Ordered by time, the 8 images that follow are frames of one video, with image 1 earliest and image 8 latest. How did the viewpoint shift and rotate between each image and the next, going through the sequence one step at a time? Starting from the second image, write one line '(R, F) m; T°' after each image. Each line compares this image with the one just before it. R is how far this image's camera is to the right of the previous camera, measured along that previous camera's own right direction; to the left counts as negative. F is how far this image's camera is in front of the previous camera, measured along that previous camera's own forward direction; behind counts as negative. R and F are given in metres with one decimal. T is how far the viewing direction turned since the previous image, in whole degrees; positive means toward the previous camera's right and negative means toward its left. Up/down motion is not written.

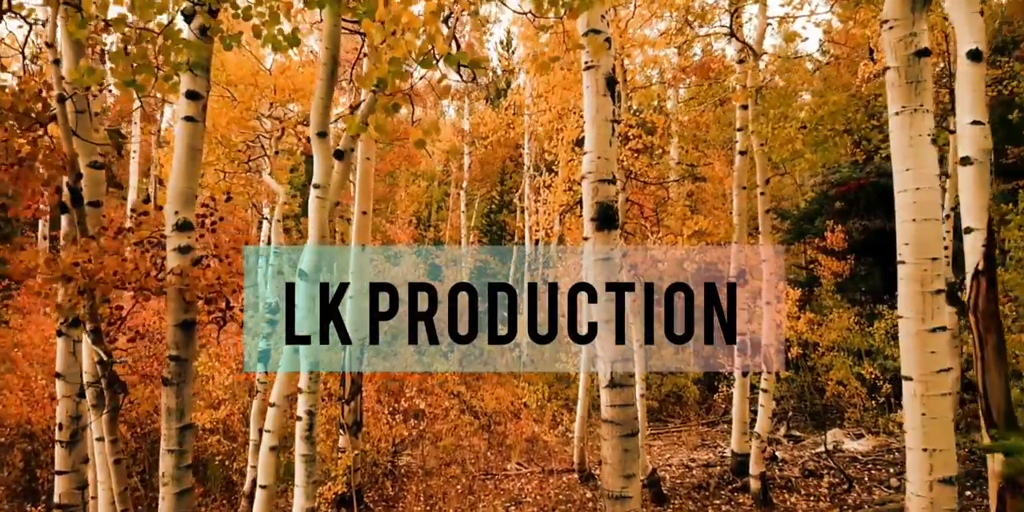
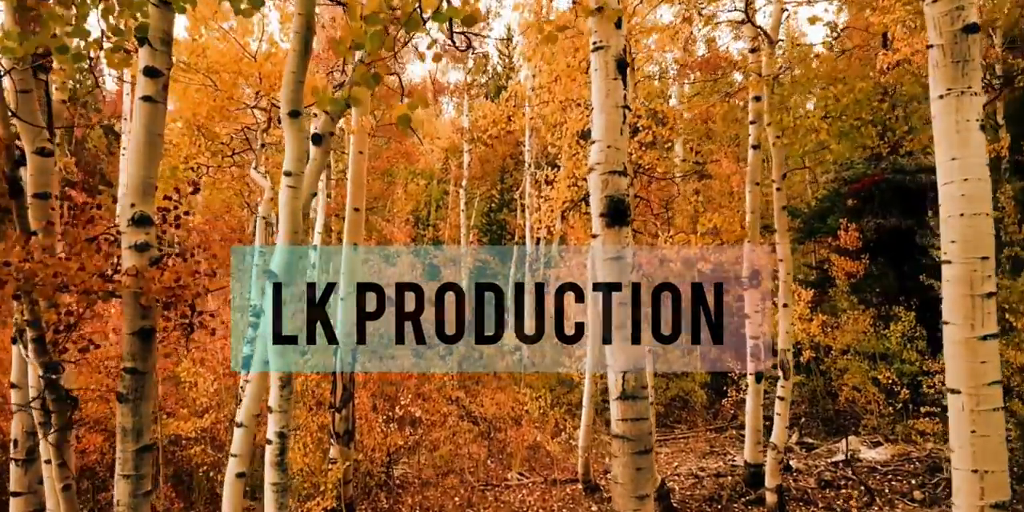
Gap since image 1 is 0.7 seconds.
(0.0, +0.6) m; 0°
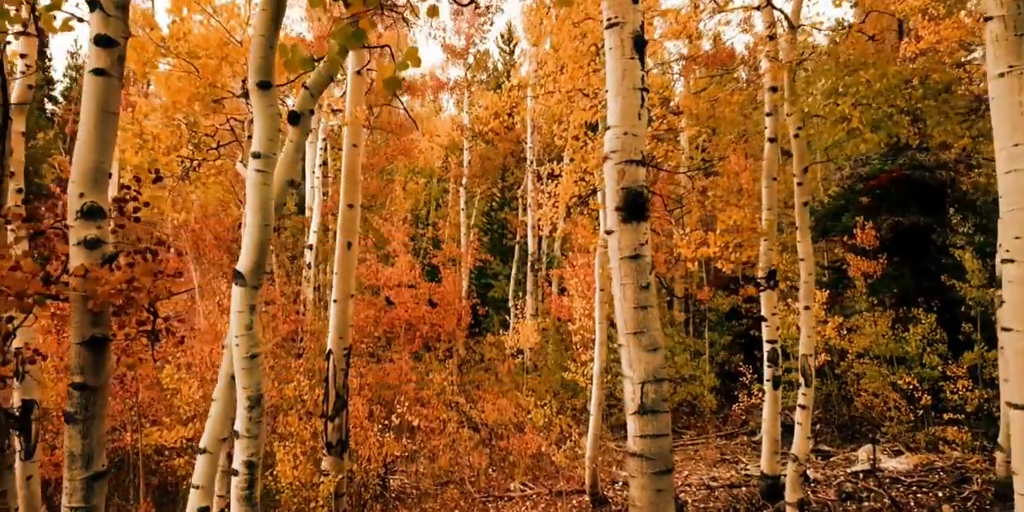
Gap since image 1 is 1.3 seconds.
(-0.1, +0.6) m; 0°
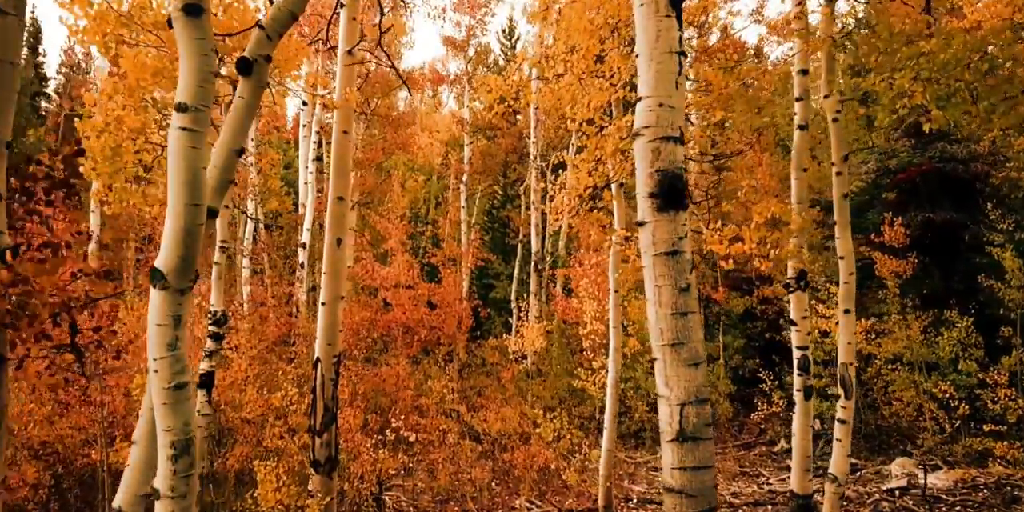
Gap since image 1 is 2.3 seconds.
(-0.1, +0.8) m; 0°
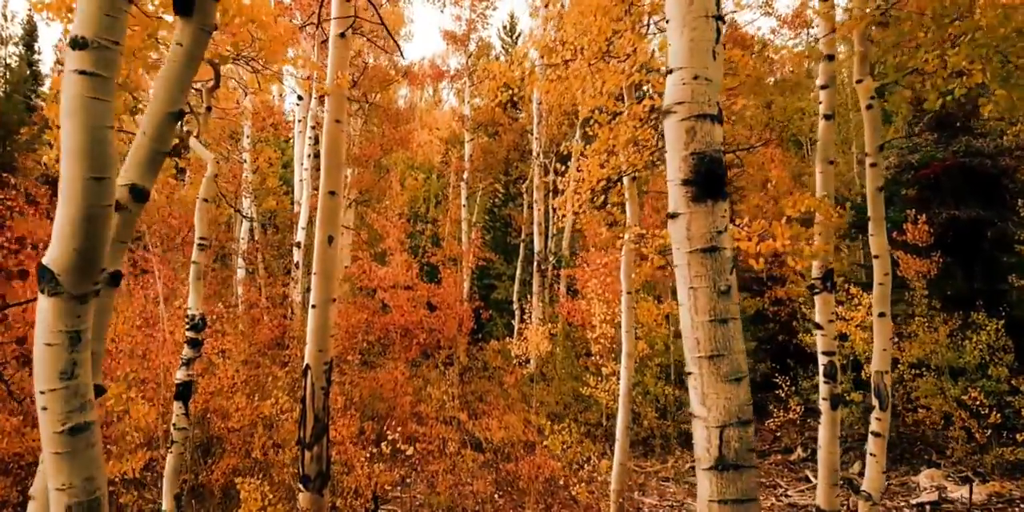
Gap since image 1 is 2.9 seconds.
(-0.1, +0.6) m; 0°
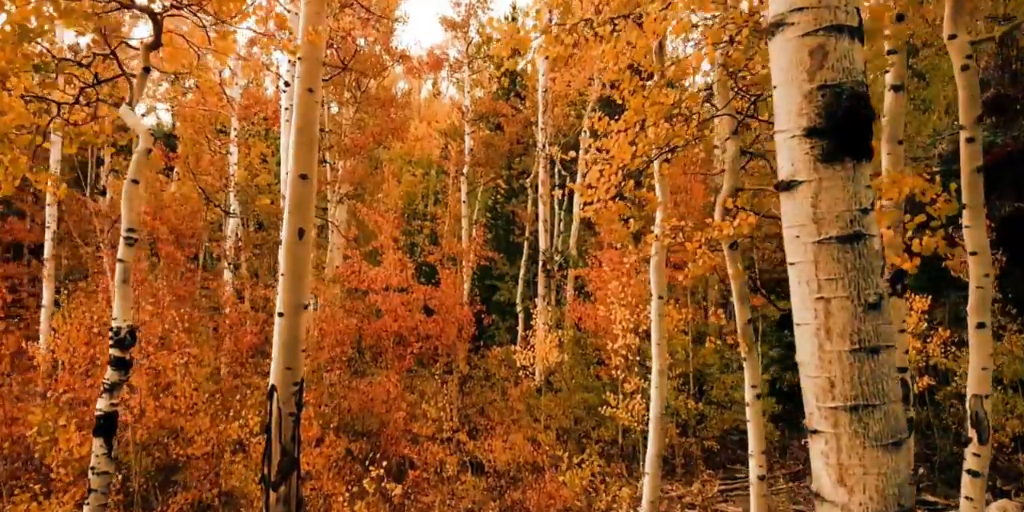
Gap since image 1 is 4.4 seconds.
(-0.1, +1.3) m; 0°
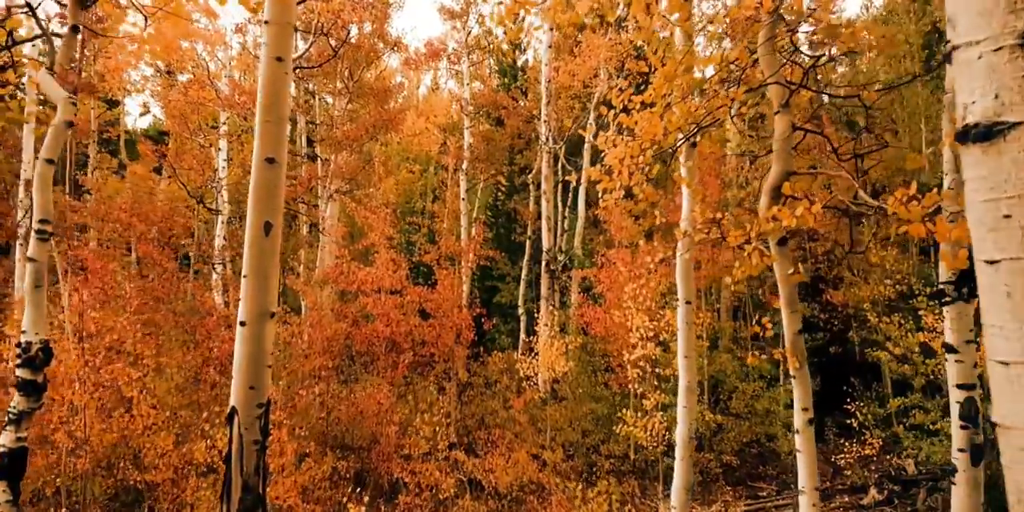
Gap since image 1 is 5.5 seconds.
(0.0, +1.0) m; 0°
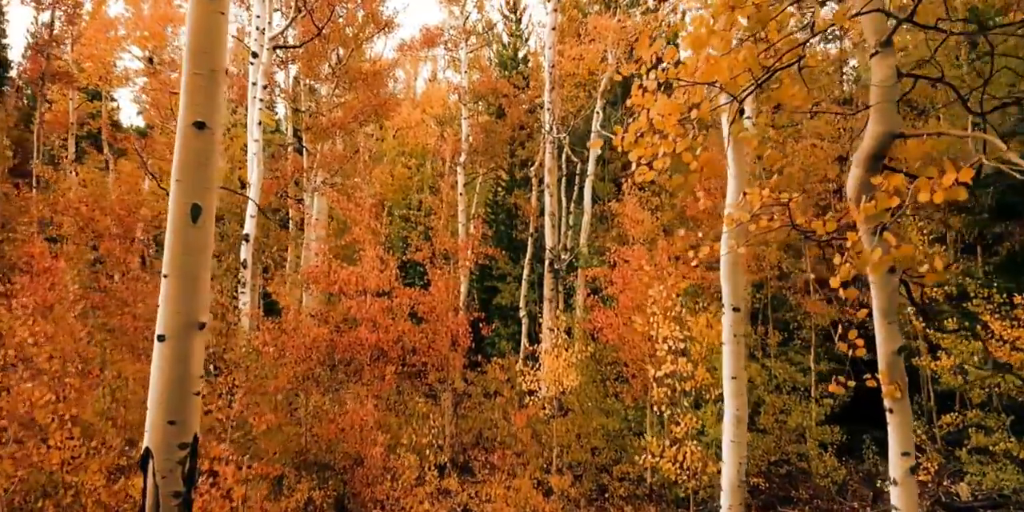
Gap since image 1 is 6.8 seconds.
(0.0, +1.2) m; 0°
